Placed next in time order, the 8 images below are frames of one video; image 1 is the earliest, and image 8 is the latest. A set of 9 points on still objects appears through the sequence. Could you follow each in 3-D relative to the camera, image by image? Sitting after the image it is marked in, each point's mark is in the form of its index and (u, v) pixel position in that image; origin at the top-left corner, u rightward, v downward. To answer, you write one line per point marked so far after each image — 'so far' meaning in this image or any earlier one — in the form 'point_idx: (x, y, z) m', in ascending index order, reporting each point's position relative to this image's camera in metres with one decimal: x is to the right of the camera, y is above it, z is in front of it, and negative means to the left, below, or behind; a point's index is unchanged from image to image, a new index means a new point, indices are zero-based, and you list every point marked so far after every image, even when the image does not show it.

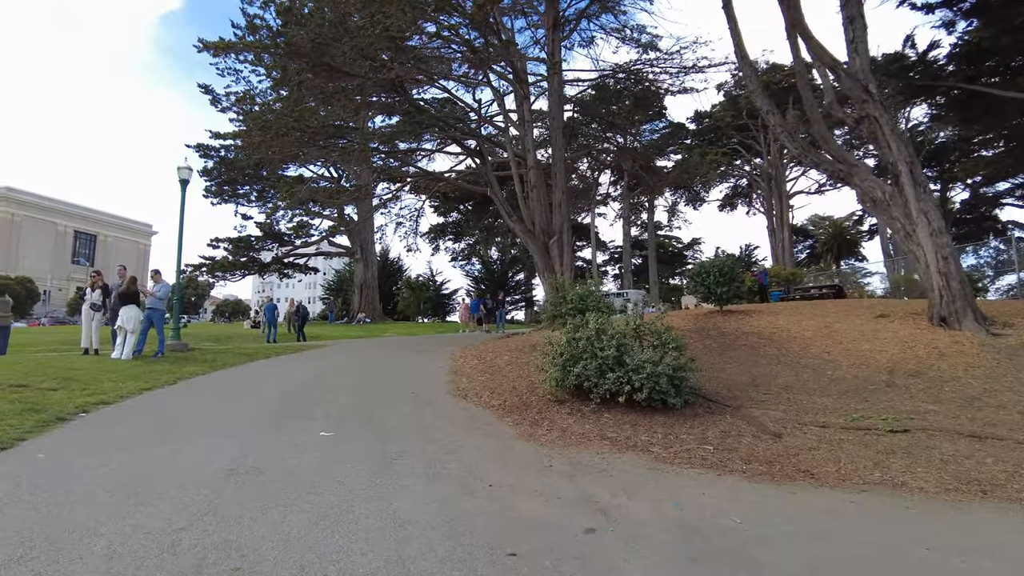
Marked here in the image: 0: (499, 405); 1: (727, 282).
0: (-0.1, -1.3, +7.3) m
1: (+4.1, +0.1, +12.6) m
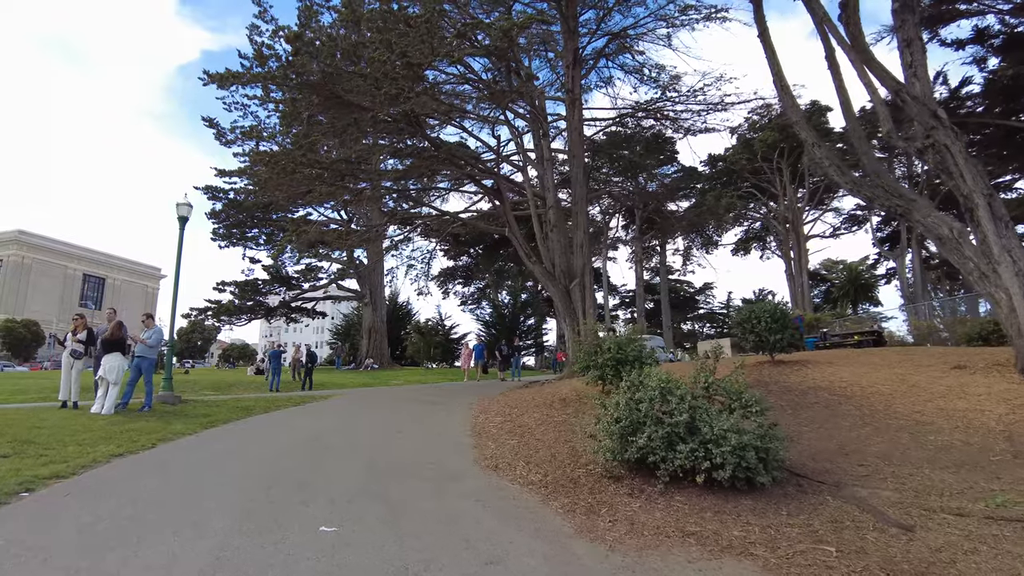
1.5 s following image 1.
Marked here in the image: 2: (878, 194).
0: (+0.3, -1.8, +6.0) m
1: (+4.6, -0.7, +11.3) m
2: (+6.1, +1.6, +11.0) m
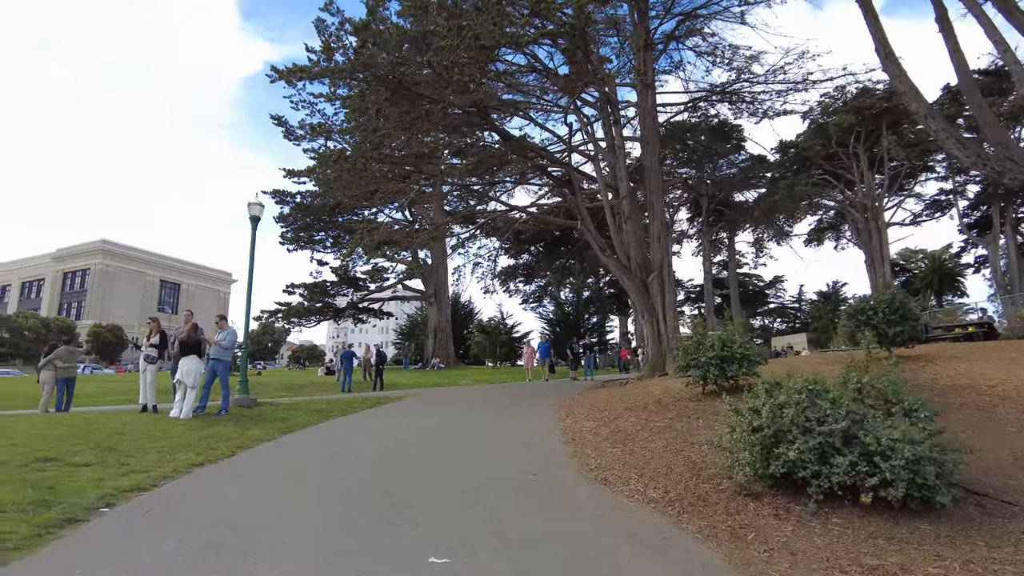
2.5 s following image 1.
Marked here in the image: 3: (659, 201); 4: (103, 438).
0: (+1.2, -1.7, +5.2) m
1: (+5.9, -0.5, +10.1) m
2: (+7.3, +1.8, +9.7) m
3: (+4.0, +2.3, +17.8) m
4: (-4.7, -1.7, +7.6) m
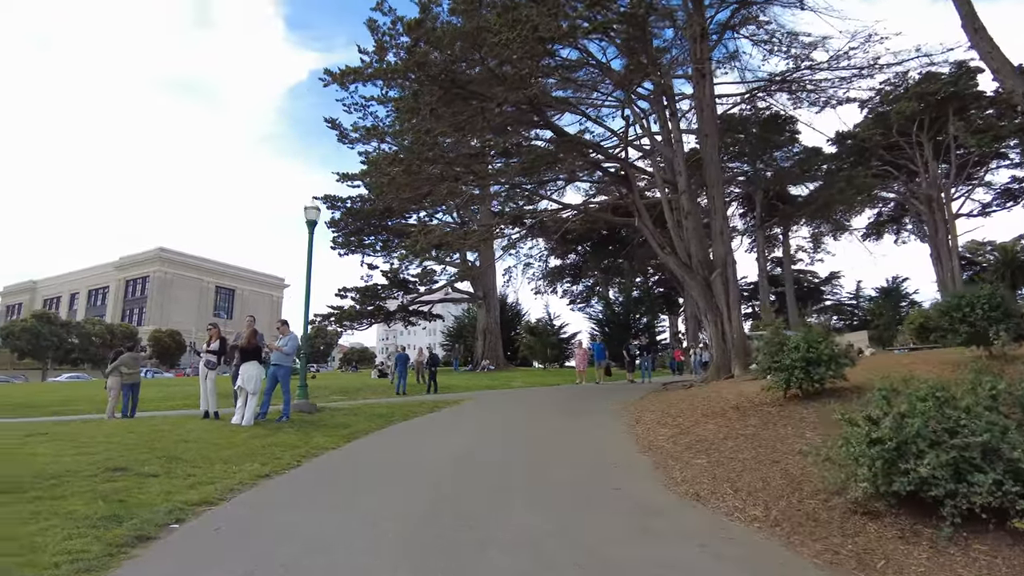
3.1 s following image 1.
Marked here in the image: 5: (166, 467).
0: (+1.8, -1.7, +4.7) m
1: (+6.9, -0.4, +9.3) m
2: (+8.2, +1.9, +8.7) m
3: (+5.4, +2.4, +17.1) m
4: (-3.9, -1.8, +7.5) m
5: (-3.4, -1.8, +6.5) m
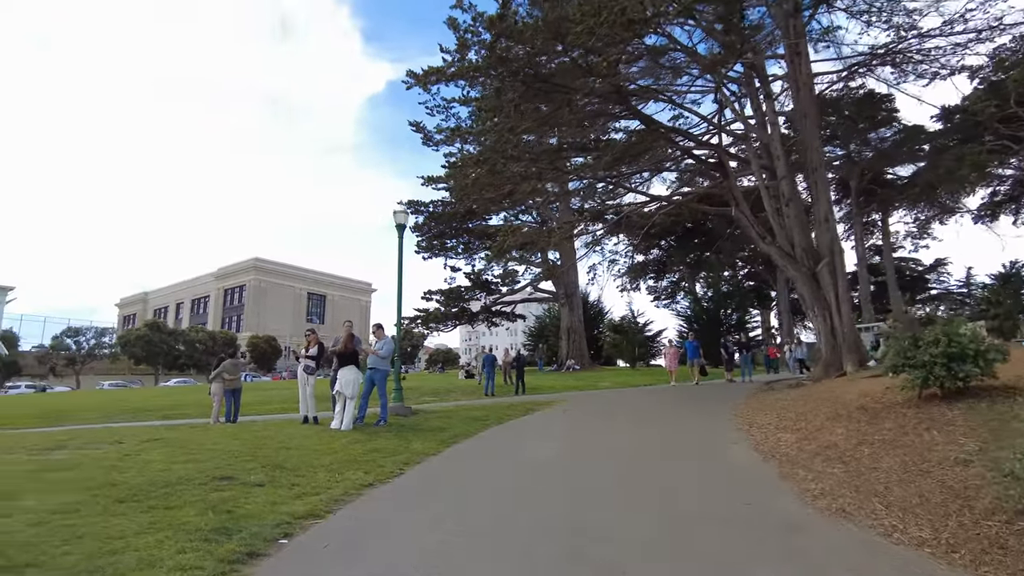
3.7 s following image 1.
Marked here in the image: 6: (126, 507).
0: (+2.6, -1.6, +4.1) m
1: (+8.1, -0.2, +8.0) m
2: (+9.3, +2.2, +7.3) m
3: (+7.5, +2.6, +15.9) m
4: (-2.7, -1.9, +7.5) m
5: (-2.3, -1.8, +6.5) m
6: (-3.0, -1.7, +5.2) m
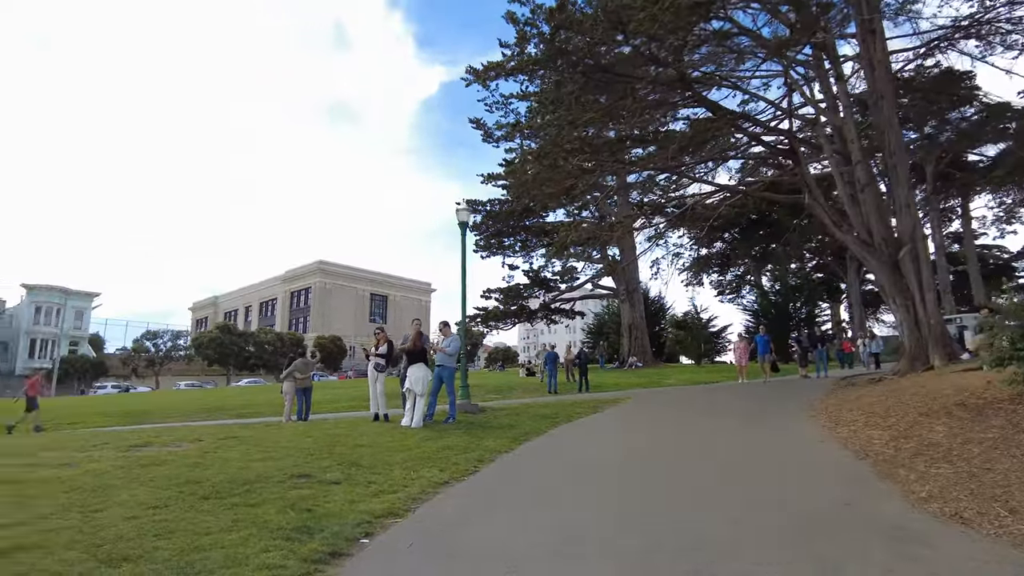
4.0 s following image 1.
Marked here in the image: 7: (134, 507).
0: (+3.2, -1.5, +3.6) m
1: (+8.9, +0.1, +7.1) m
2: (+10.0, +2.4, +6.3) m
3: (+8.9, +2.8, +15.0) m
4: (-1.9, -1.9, +7.6) m
5: (-1.6, -1.8, +6.5) m
6: (-2.4, -1.7, +5.3) m
7: (-2.9, -1.7, +5.1) m
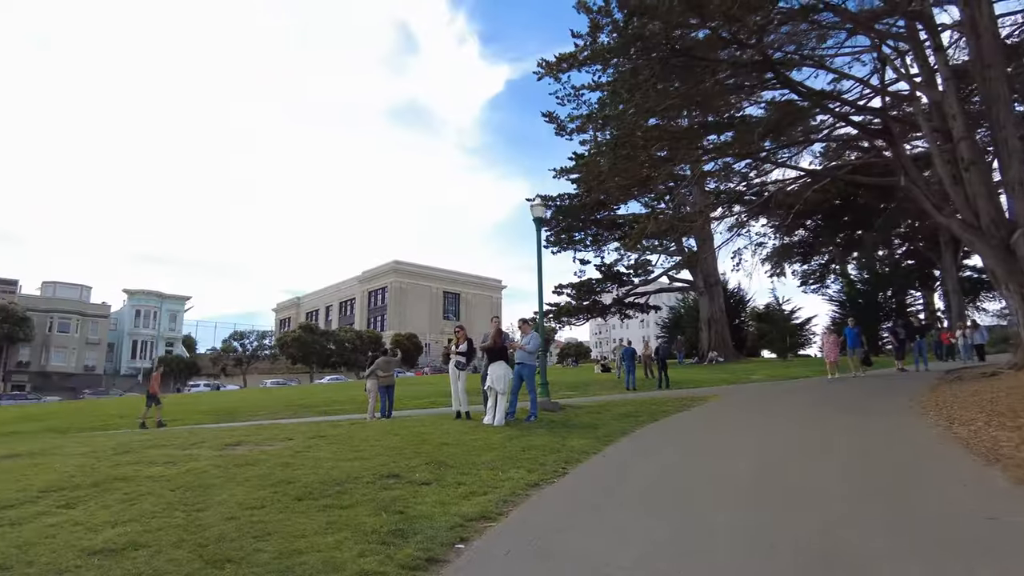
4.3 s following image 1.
0: (+3.7, -1.4, +3.1) m
1: (+9.8, +0.3, +5.9) m
2: (+10.7, +2.7, +5.0) m
3: (+10.5, +3.2, +13.8) m
4: (-0.9, -1.9, +7.5) m
5: (-0.7, -1.8, +6.4) m
6: (-1.7, -1.7, +5.3) m
7: (-2.2, -1.7, +5.2) m
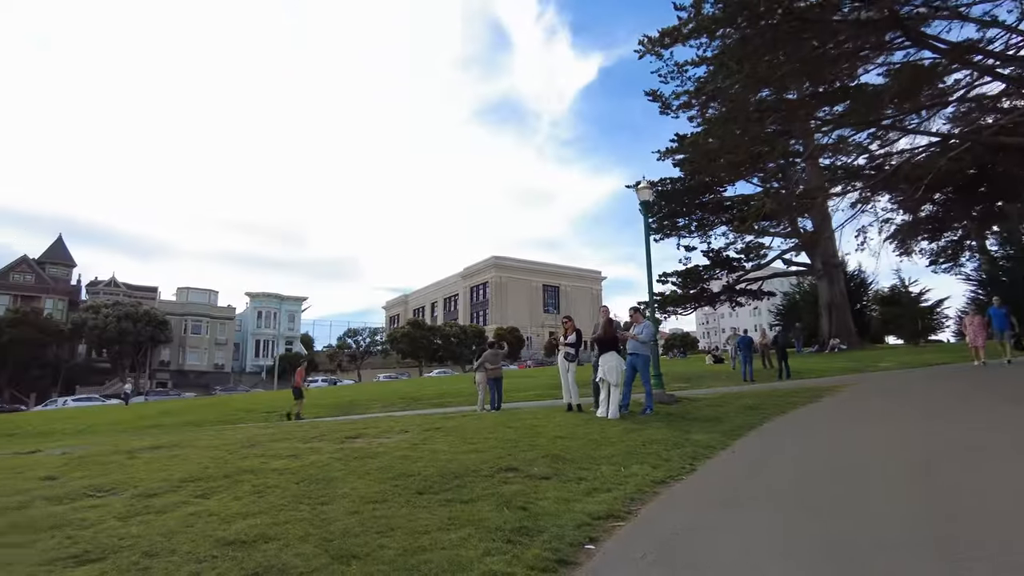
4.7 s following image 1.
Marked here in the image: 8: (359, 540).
0: (+4.3, -1.2, +2.2) m
1: (+10.6, +0.7, +4.1) m
2: (+11.3, +3.1, +3.0) m
3: (+12.5, +3.7, +11.7) m
4: (+0.4, -1.7, +7.3) m
5: (+0.4, -1.7, +6.1) m
6: (-0.7, -1.7, +5.2) m
7: (-1.2, -1.7, +5.2) m
8: (-1.0, -1.6, +4.3) m
